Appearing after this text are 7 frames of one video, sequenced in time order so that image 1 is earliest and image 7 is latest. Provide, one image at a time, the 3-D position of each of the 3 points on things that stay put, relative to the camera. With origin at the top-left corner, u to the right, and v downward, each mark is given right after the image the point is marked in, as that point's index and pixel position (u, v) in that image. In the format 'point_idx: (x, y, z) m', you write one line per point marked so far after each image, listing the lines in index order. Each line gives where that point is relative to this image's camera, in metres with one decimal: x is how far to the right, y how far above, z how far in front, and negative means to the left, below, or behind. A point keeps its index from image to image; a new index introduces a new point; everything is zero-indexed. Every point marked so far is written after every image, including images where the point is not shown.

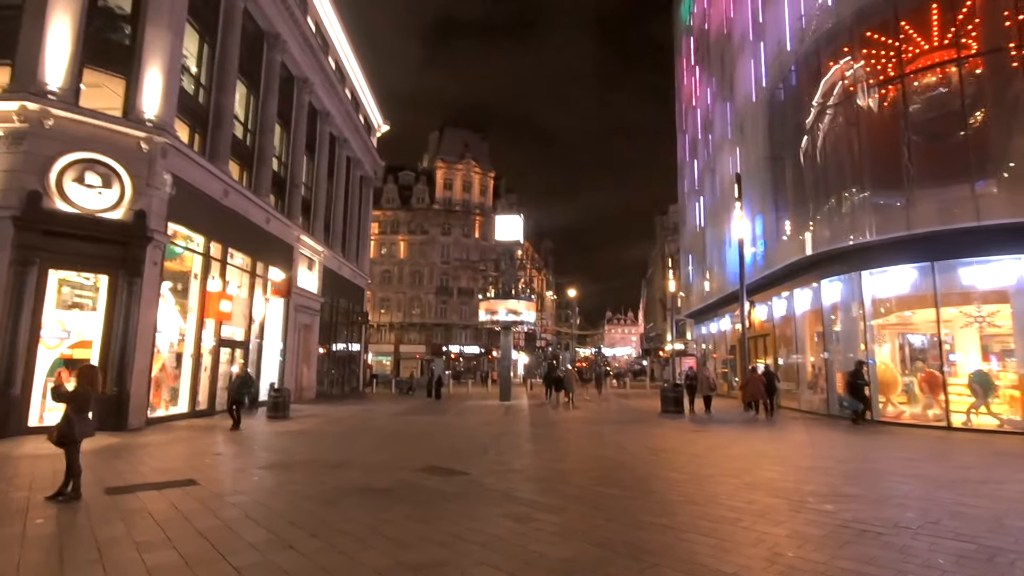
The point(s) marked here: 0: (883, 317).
0: (+12.4, -1.0, +17.8) m
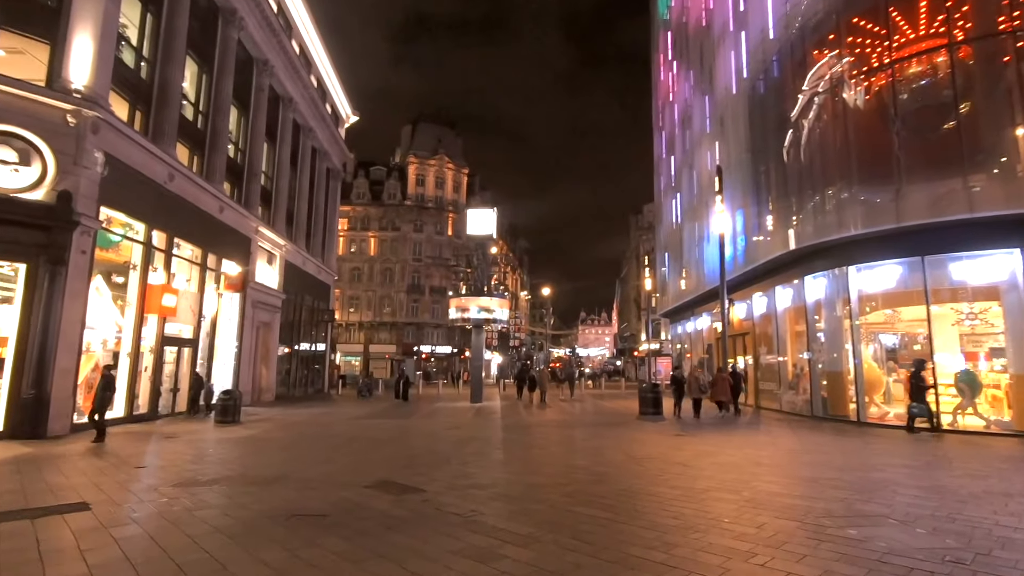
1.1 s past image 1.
0: (+11.5, -0.9, +17.1) m
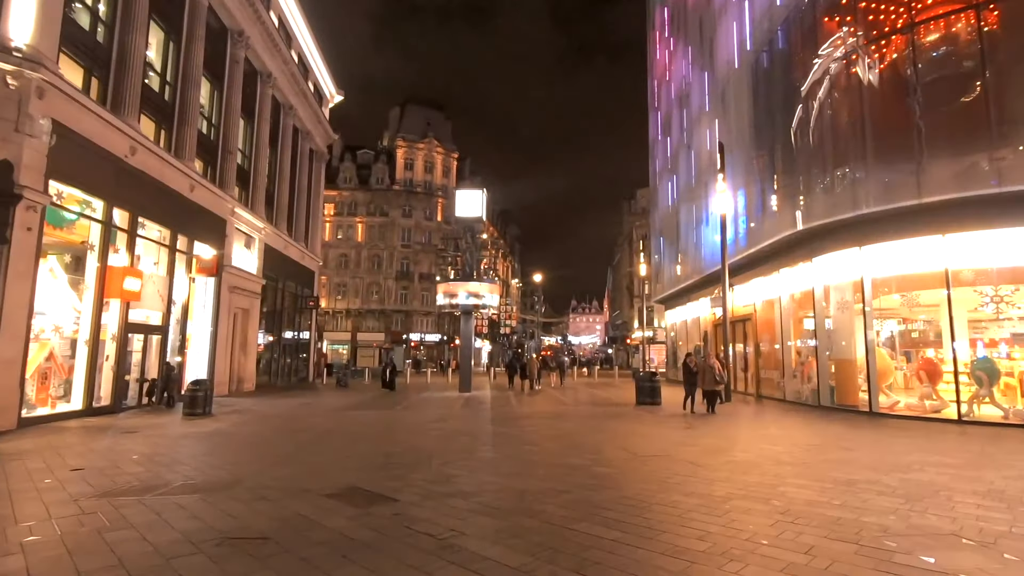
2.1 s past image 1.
0: (+11.2, -0.3, +16.1) m
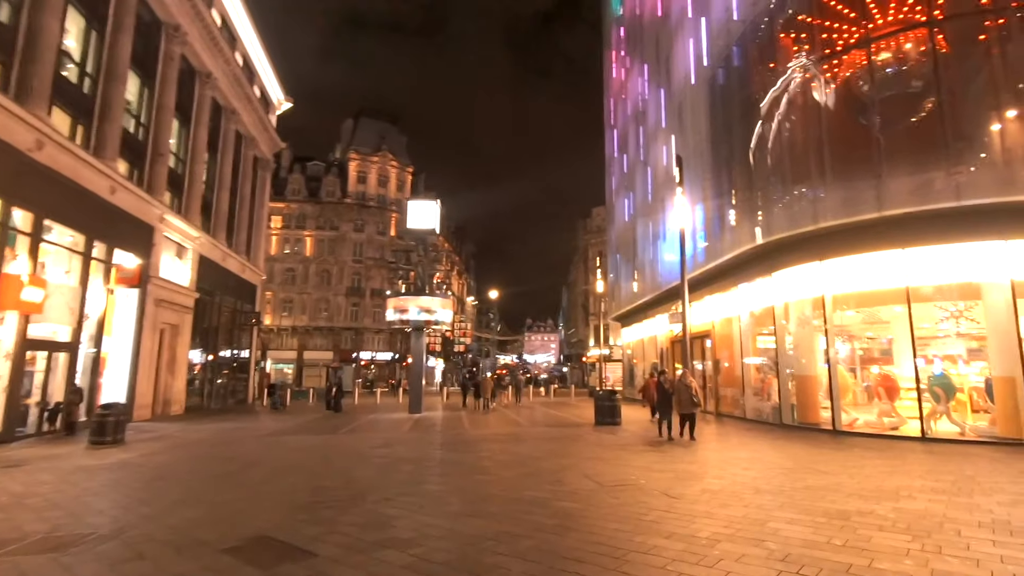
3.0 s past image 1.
0: (+9.8, -0.8, +15.9) m
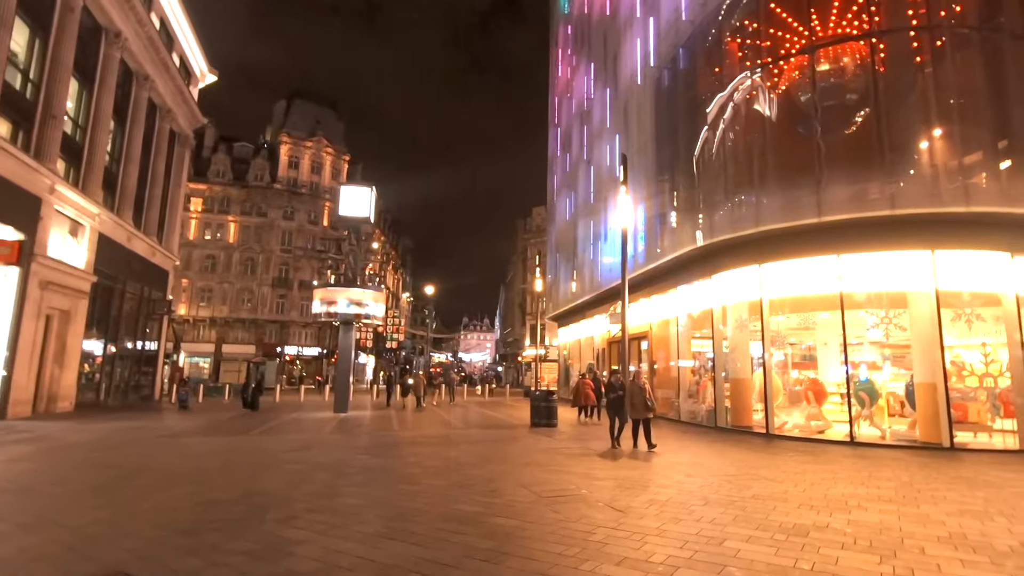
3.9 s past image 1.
0: (+8.0, -0.9, +16.0) m
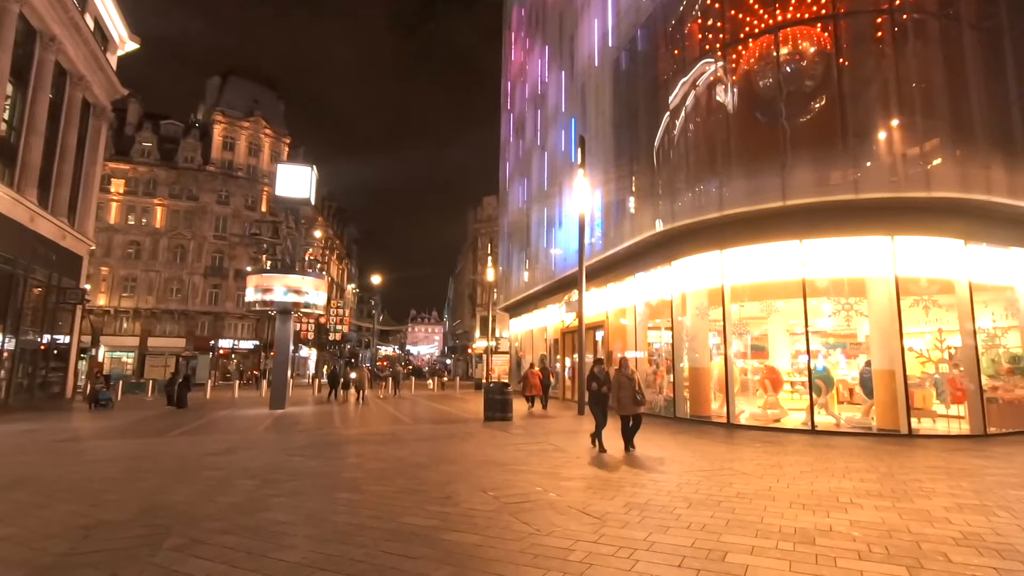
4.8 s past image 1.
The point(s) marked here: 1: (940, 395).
0: (+6.7, -0.5, +15.7) m
1: (+10.6, -2.7, +13.4) m
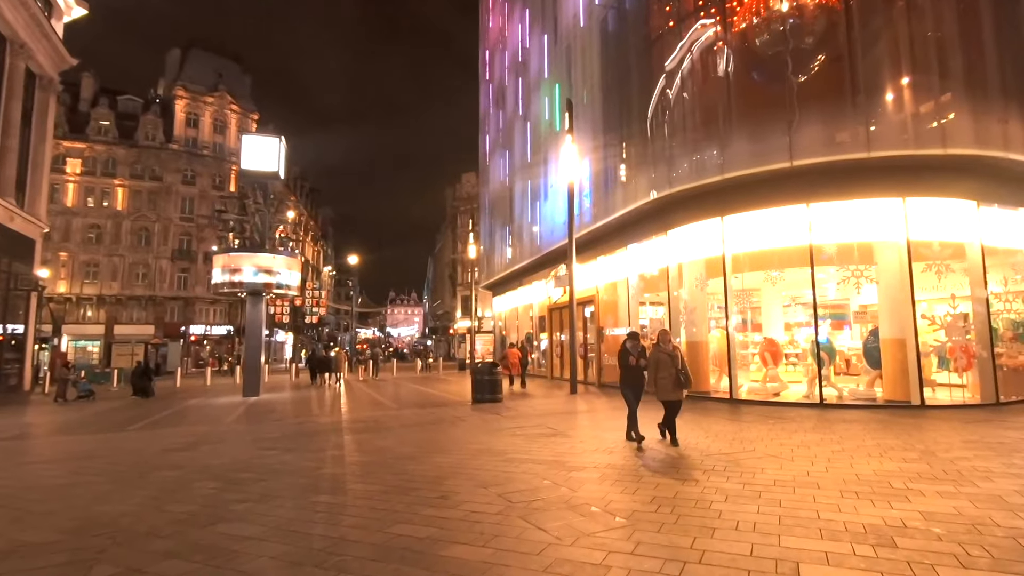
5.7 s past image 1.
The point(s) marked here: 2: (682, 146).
0: (+6.3, +0.3, +14.9) m
1: (+10.5, -1.8, +12.9) m
2: (+4.9, +4.1, +15.5) m
